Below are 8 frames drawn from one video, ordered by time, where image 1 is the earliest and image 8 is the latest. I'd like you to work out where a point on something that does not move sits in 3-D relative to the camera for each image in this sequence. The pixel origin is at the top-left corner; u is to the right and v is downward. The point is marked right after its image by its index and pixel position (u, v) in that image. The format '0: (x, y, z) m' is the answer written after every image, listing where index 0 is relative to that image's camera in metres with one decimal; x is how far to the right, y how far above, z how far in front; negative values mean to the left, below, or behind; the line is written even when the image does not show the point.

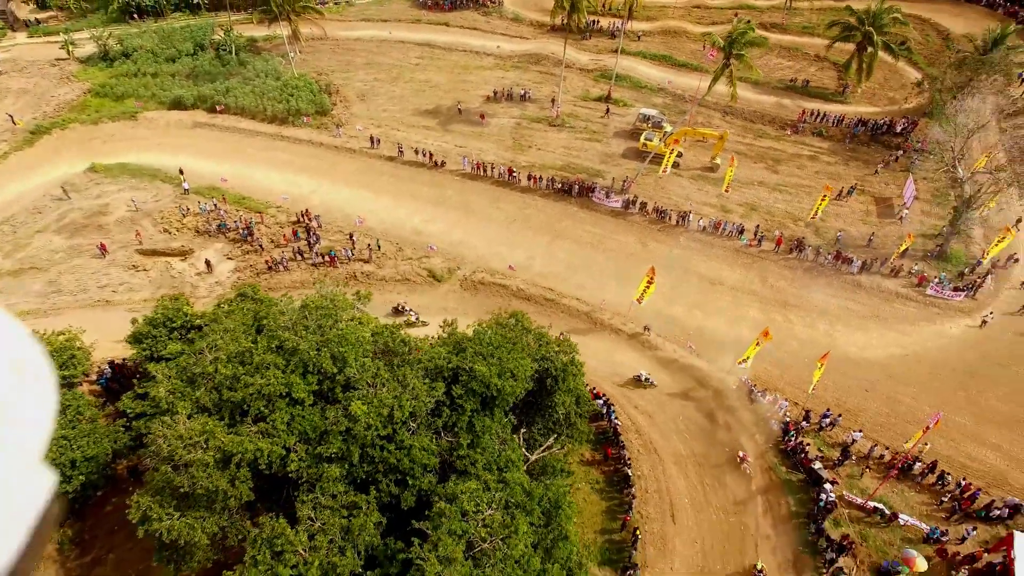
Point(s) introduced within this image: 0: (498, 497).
0: (-0.4, -5.5, +18.0) m
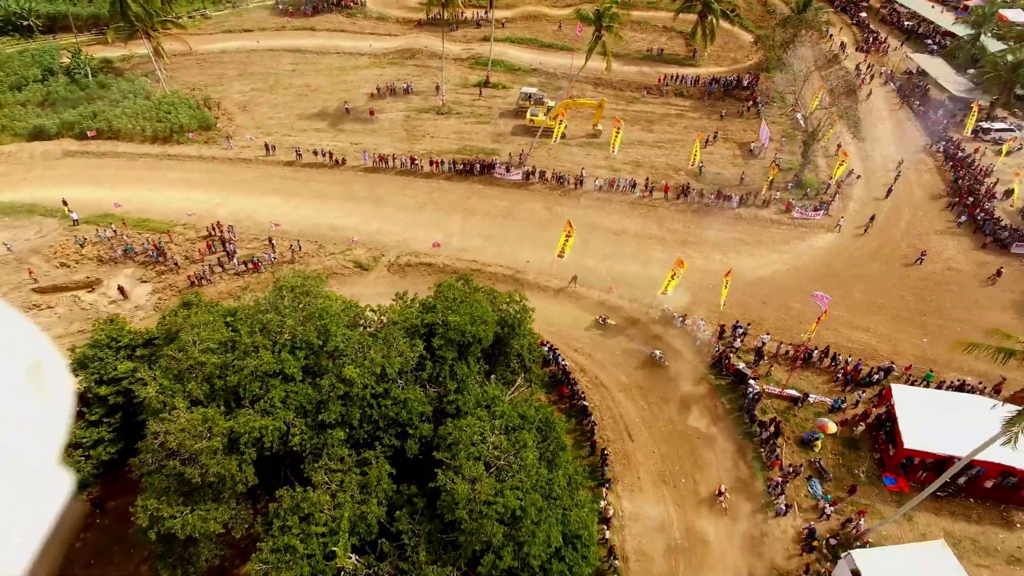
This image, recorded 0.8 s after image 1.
0: (-0.5, -4.0, +20.0) m
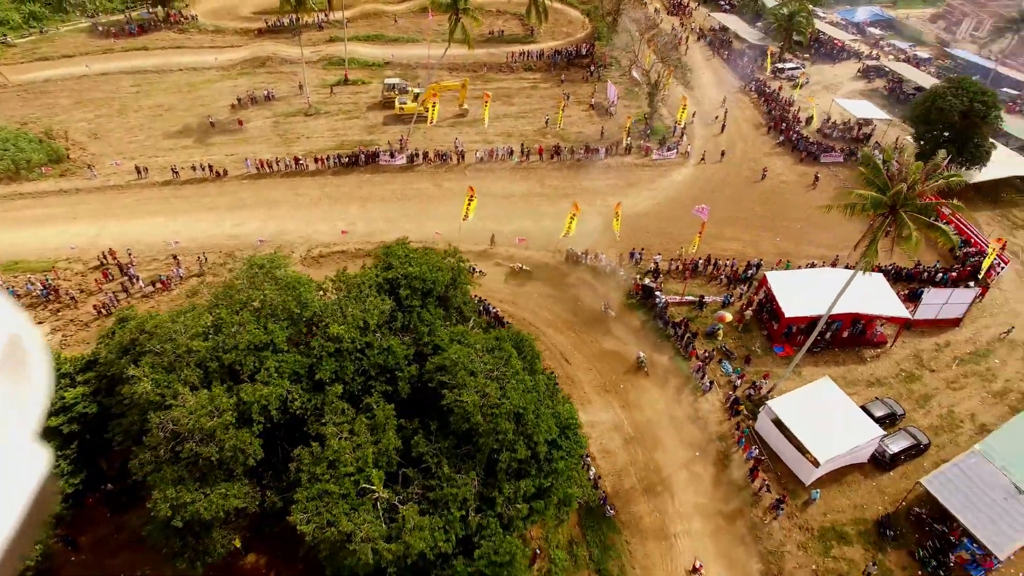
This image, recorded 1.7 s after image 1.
0: (-1.2, -2.0, +22.5) m
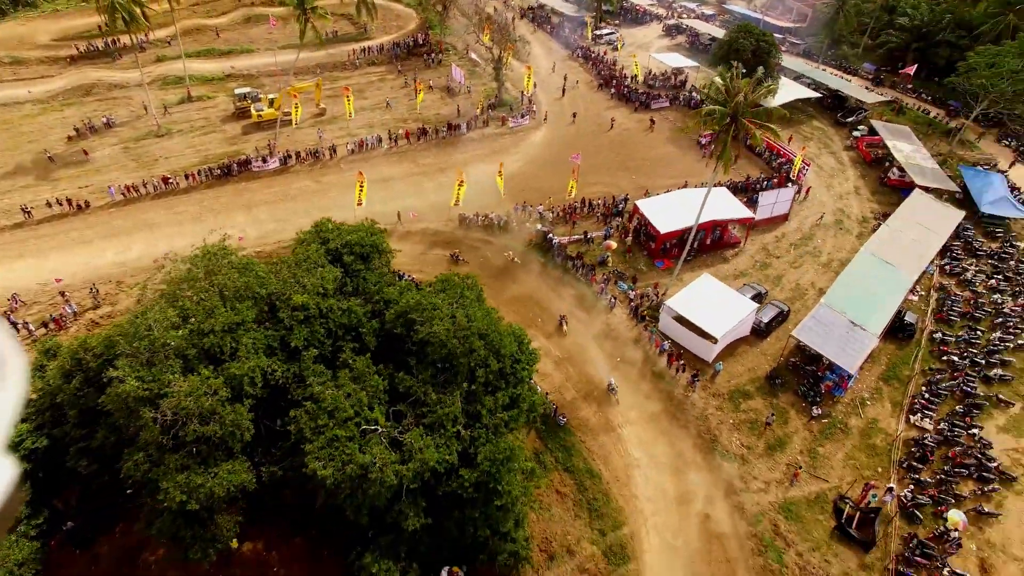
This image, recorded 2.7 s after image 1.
0: (-3.1, -0.1, +24.9) m
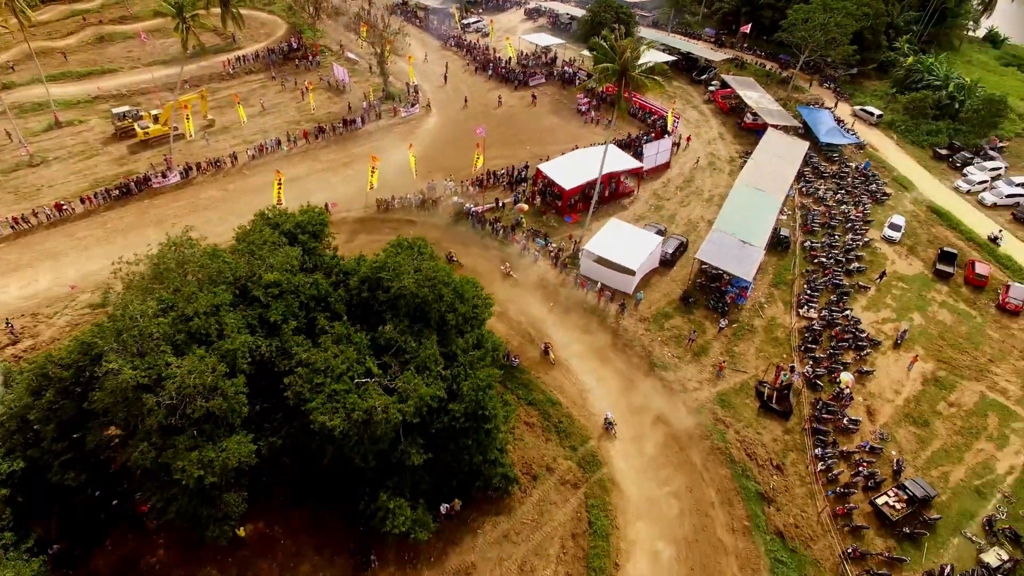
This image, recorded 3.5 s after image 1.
0: (-5.1, +1.3, +26.8) m
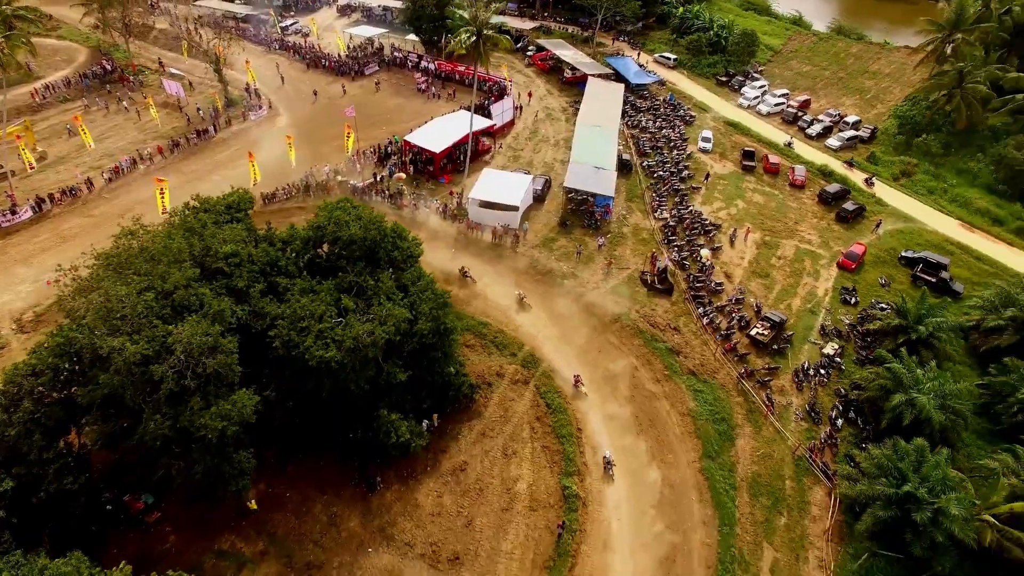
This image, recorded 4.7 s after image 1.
0: (-8.5, +3.1, +29.3) m
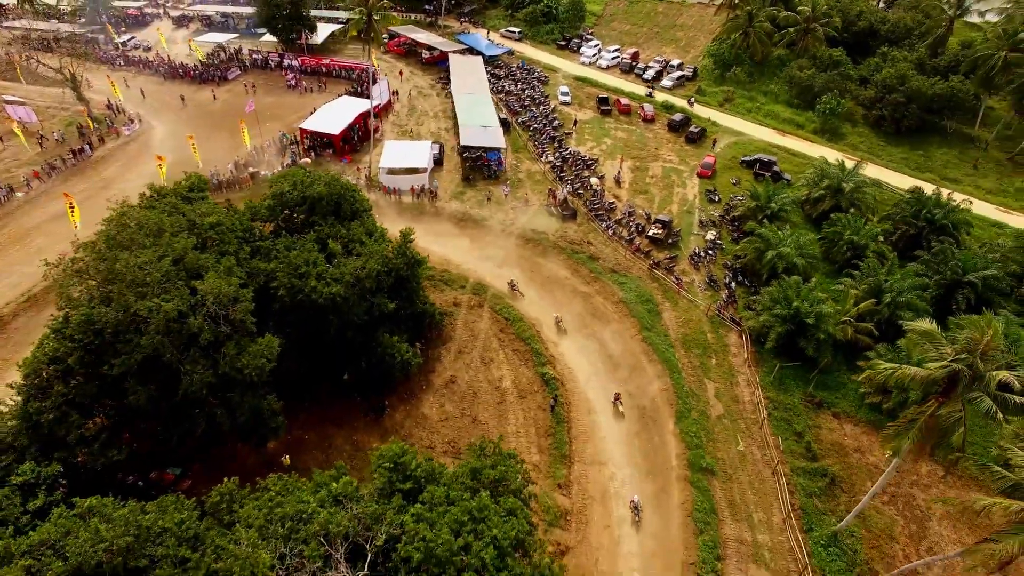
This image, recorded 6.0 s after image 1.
0: (-11.2, +4.9, +31.8) m
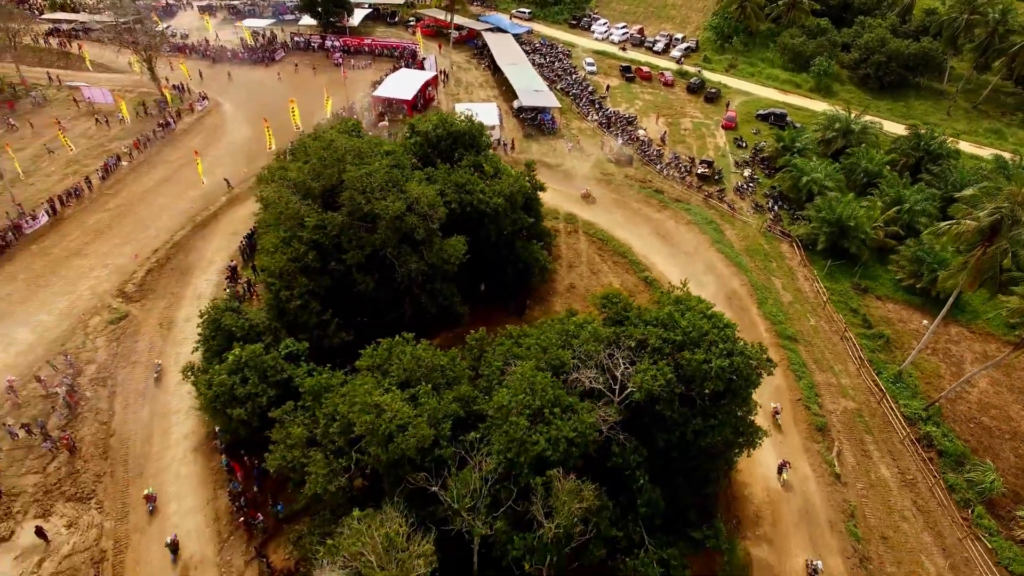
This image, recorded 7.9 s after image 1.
0: (-5.1, +9.2, +37.5) m
